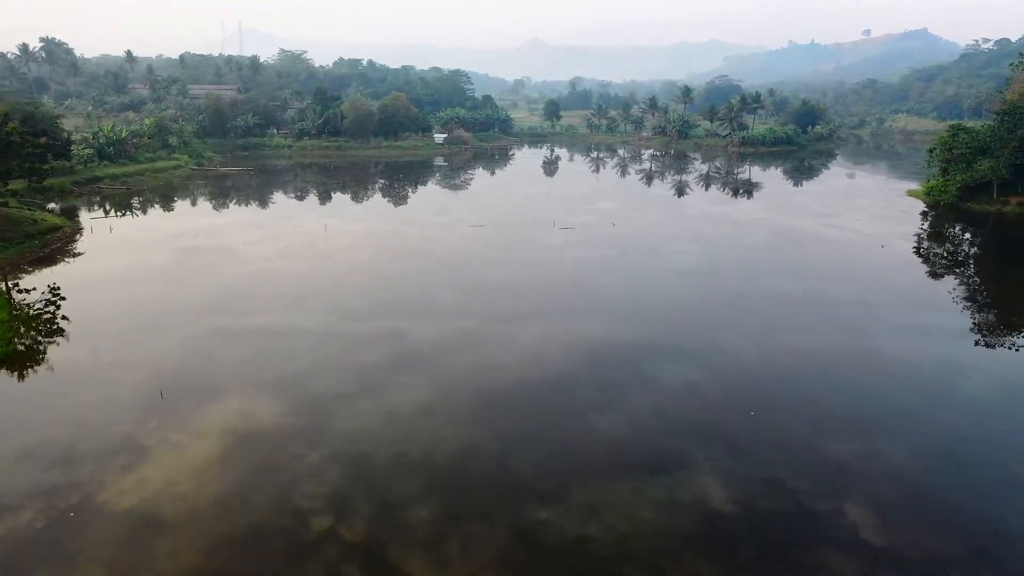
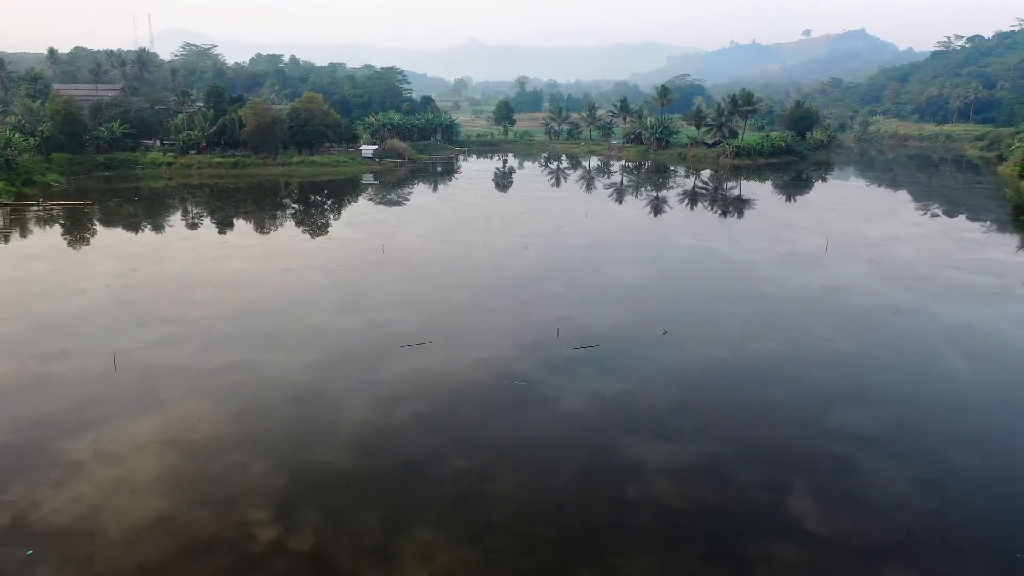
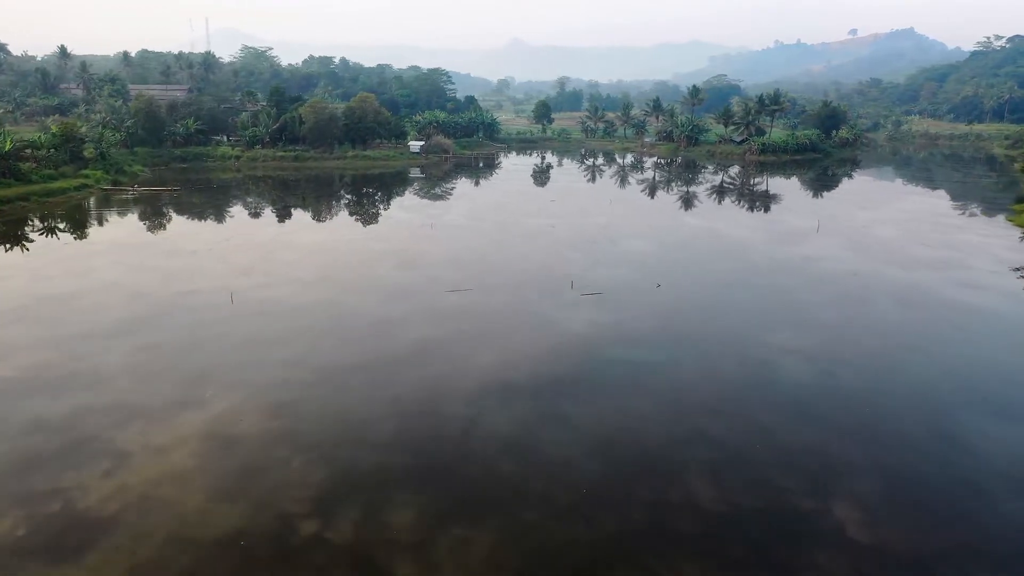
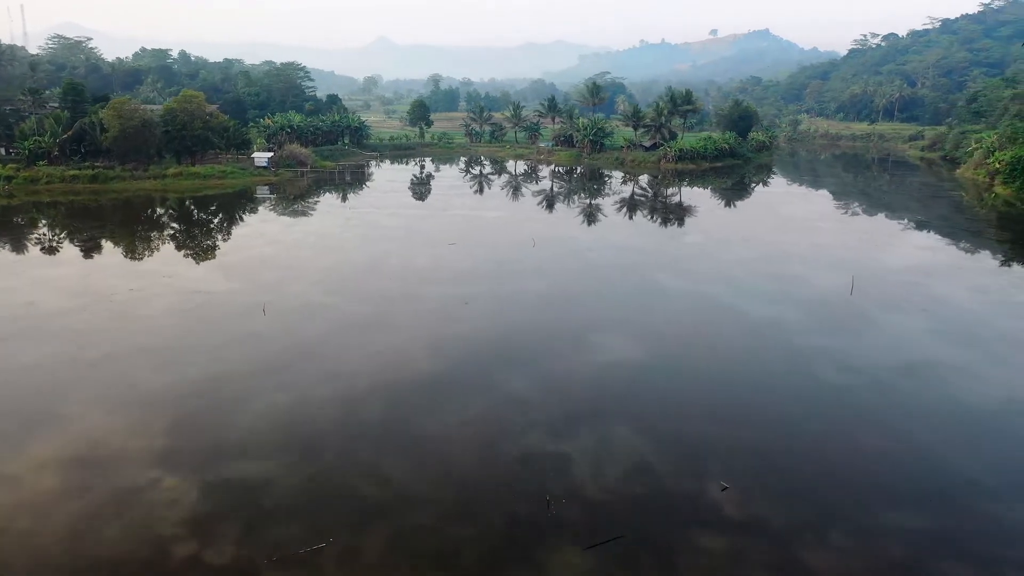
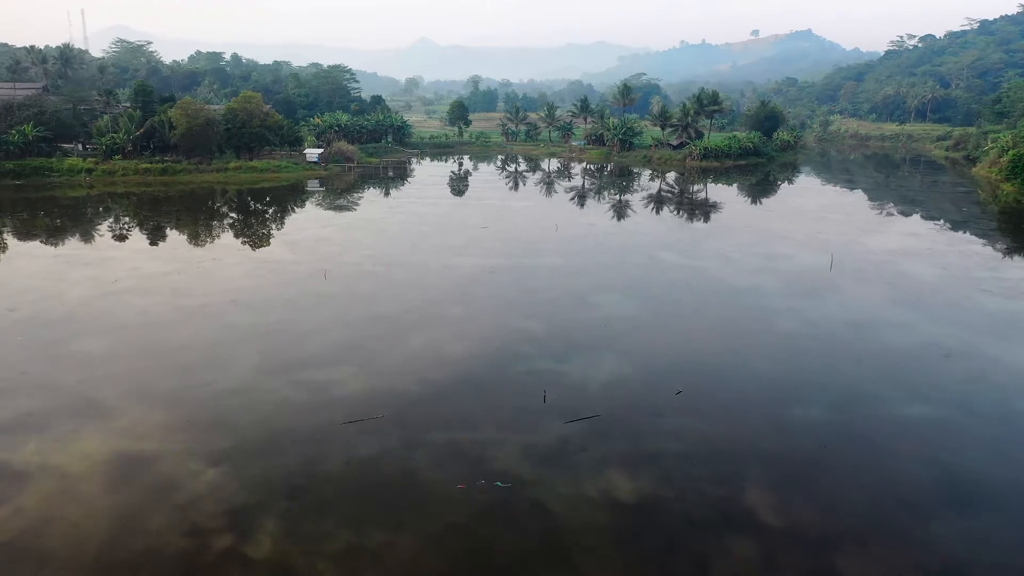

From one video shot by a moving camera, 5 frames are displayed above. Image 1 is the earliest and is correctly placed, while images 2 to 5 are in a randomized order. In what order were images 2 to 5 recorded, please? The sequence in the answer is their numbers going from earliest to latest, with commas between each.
3, 2, 5, 4
